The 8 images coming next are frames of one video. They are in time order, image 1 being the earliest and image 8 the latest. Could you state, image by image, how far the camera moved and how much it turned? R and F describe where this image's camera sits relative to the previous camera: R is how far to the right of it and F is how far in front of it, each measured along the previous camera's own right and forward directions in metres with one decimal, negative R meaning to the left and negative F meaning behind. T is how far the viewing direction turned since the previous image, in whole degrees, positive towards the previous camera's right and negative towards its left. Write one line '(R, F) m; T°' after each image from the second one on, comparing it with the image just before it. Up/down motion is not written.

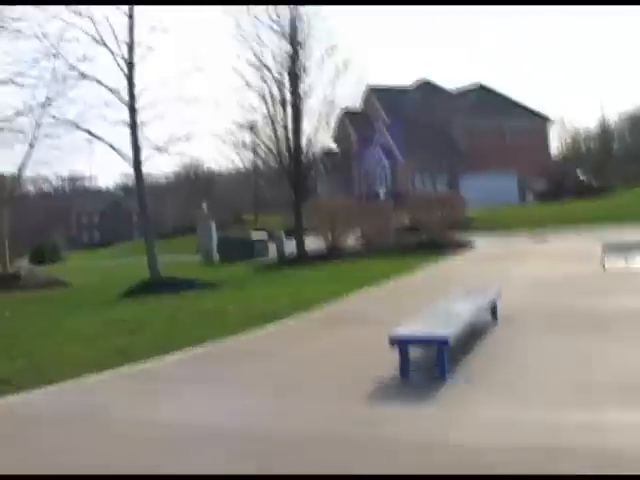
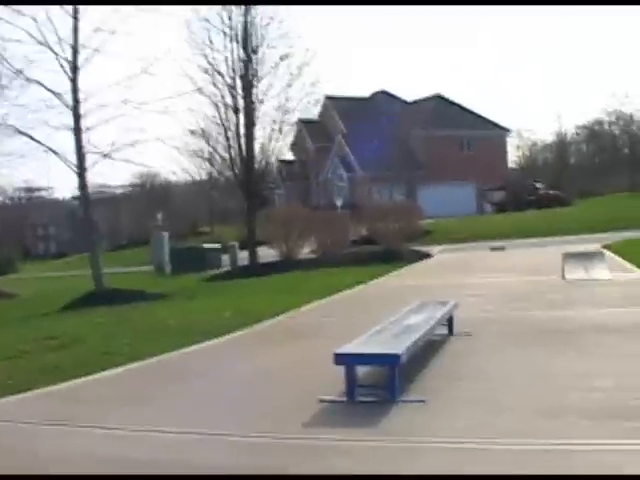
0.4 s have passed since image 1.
(+0.1, +0.8) m; +2°
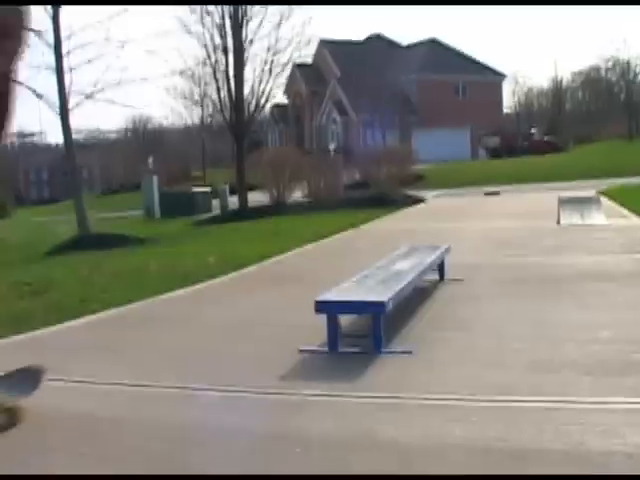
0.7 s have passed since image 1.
(+0.1, +0.5) m; 0°
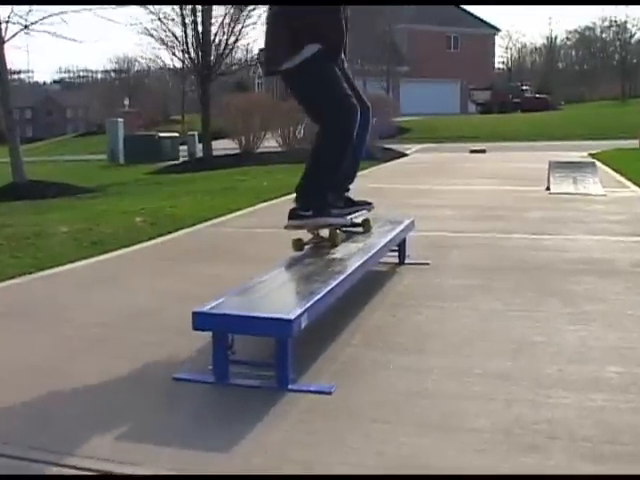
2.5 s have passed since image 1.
(+0.4, +2.3) m; +1°
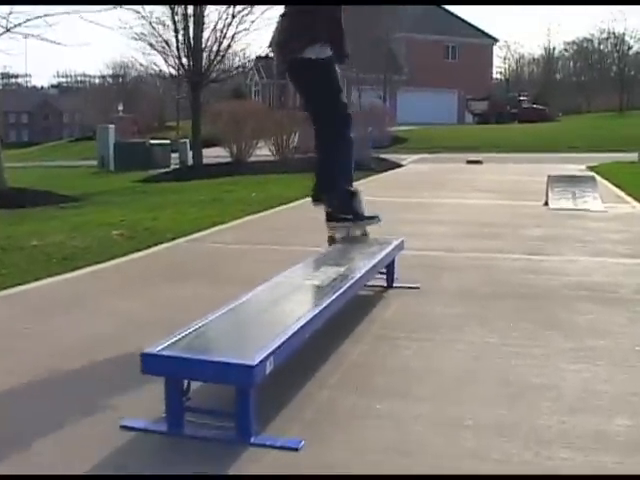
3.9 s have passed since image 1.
(+0.1, +0.6) m; 0°
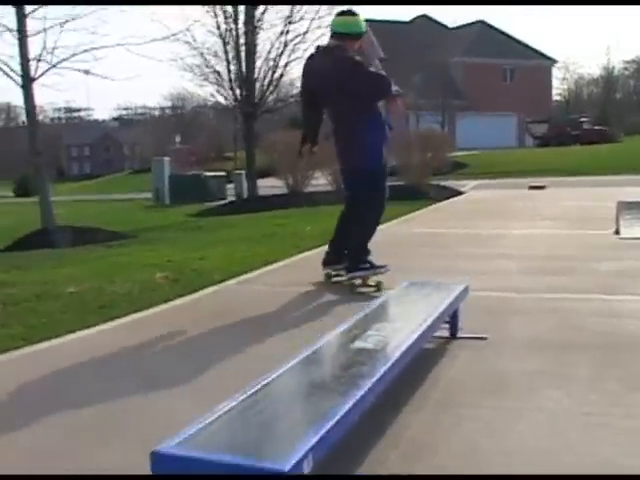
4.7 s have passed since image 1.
(0.0, +0.8) m; -3°
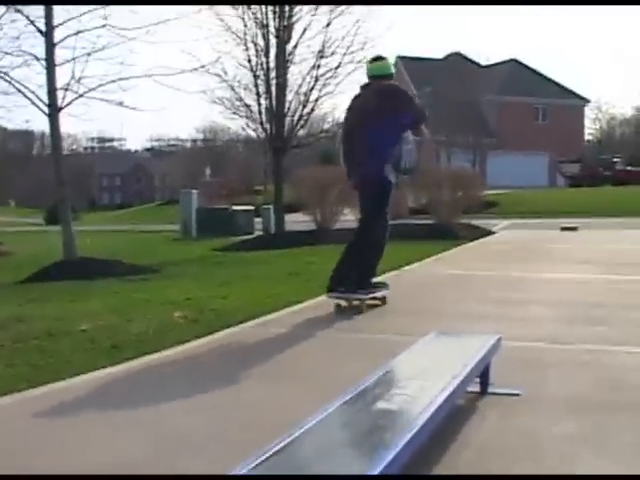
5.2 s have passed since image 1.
(0.0, +0.4) m; -1°
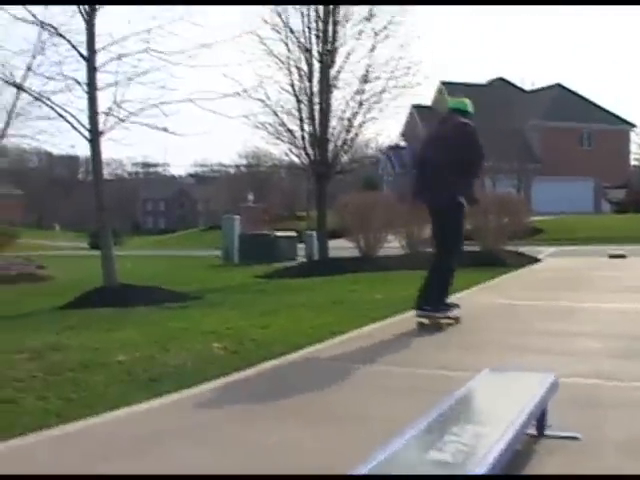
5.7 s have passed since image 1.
(0.0, +0.4) m; -2°
